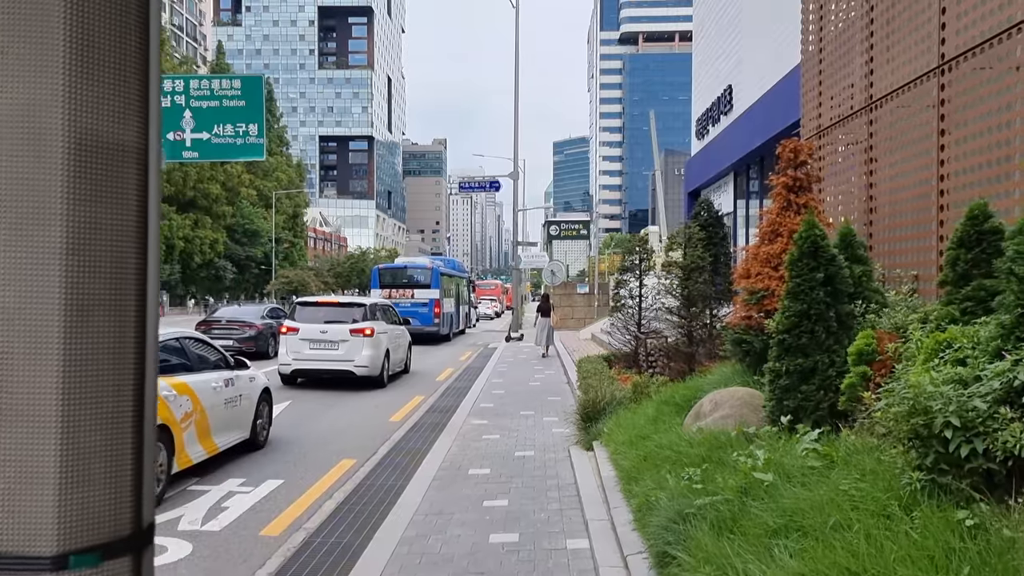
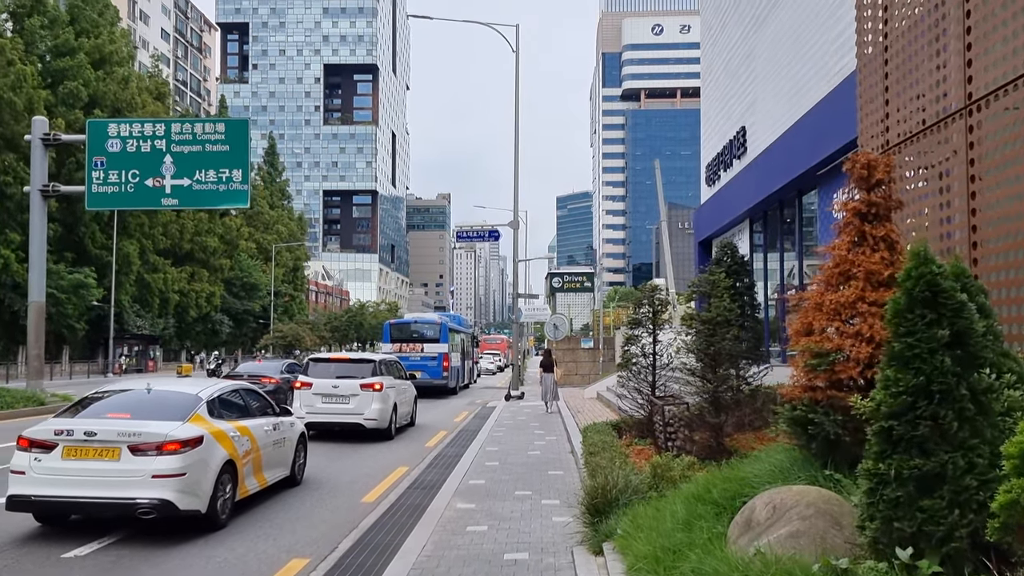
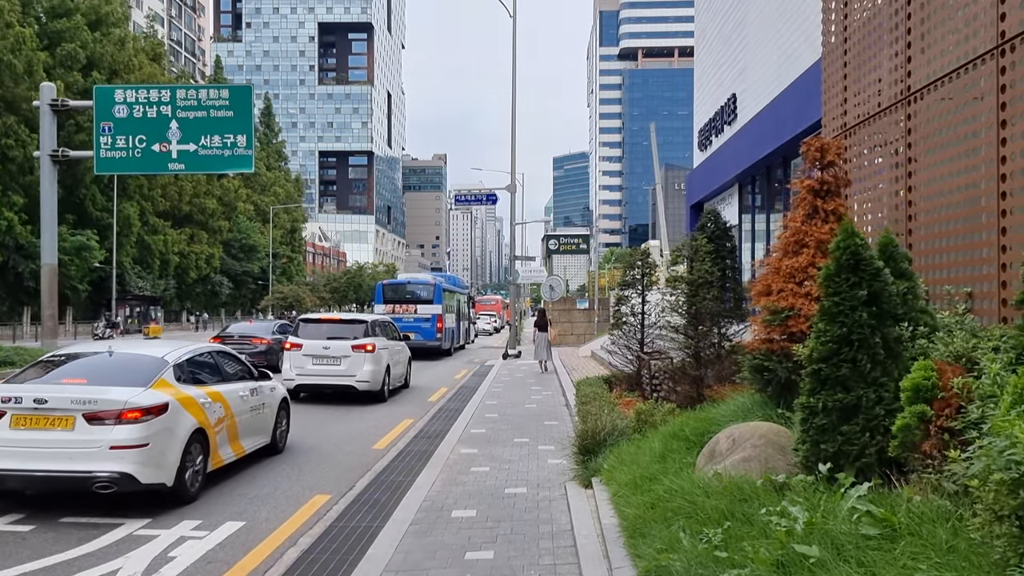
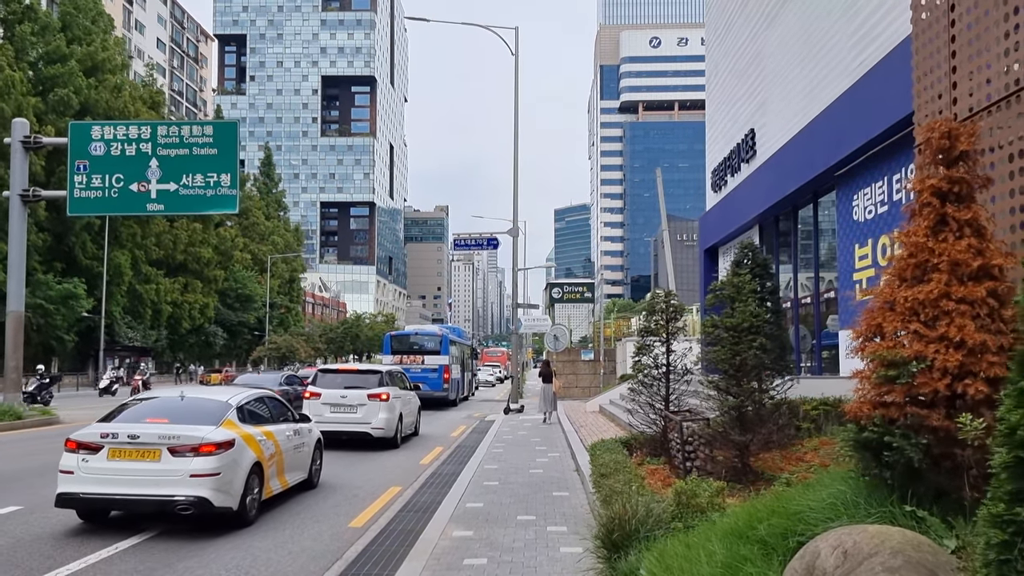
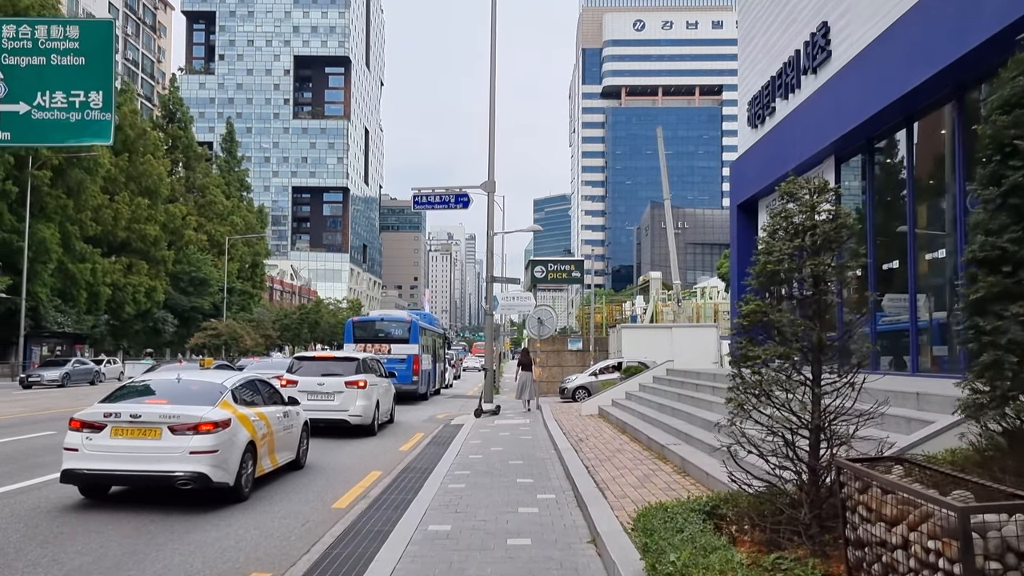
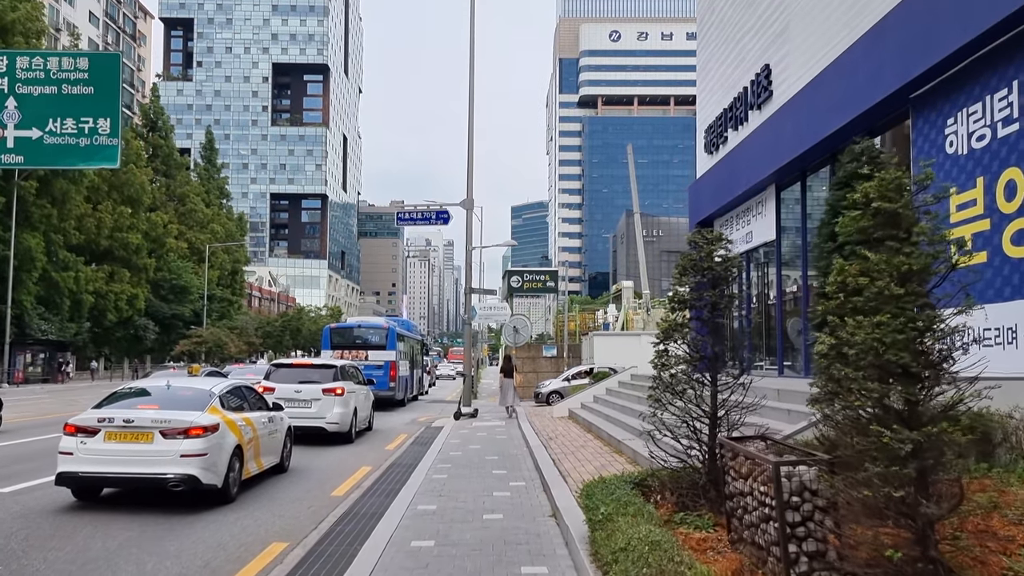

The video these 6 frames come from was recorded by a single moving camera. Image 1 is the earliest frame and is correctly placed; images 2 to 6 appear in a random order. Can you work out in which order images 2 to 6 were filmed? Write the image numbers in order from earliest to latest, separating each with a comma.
3, 2, 4, 6, 5
